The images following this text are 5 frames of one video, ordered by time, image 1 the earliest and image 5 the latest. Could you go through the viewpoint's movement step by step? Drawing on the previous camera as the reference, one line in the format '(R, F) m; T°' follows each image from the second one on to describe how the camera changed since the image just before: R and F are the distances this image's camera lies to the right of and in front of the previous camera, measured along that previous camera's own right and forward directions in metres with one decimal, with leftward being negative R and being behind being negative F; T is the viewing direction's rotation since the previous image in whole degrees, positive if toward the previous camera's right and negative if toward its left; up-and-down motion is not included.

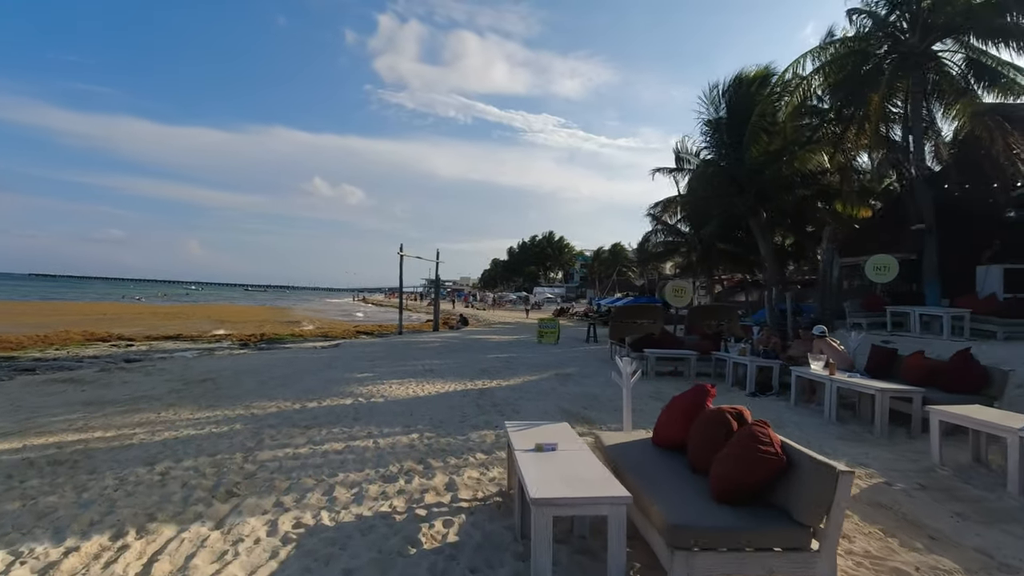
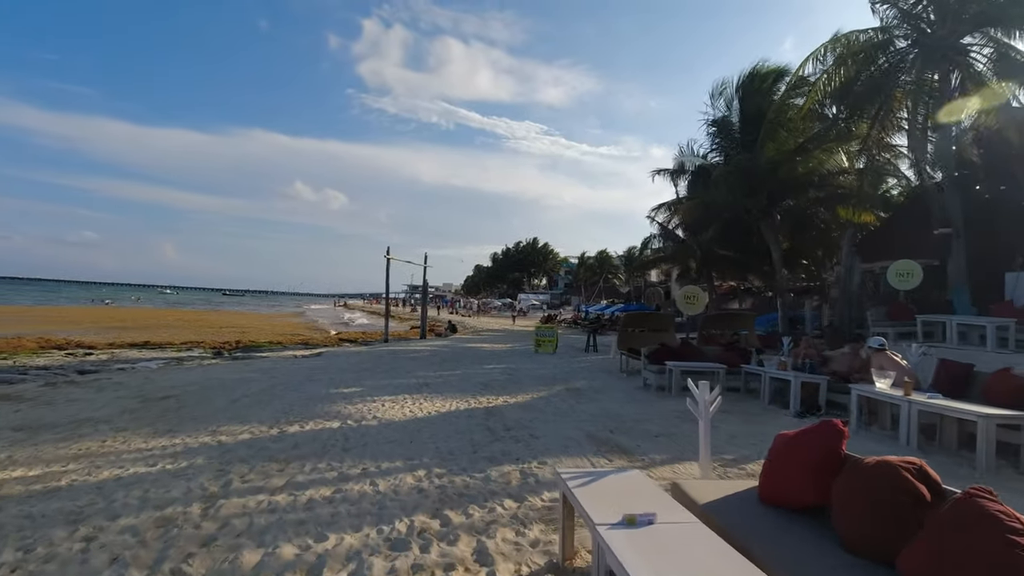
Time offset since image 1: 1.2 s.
(-0.5, +1.3) m; +2°
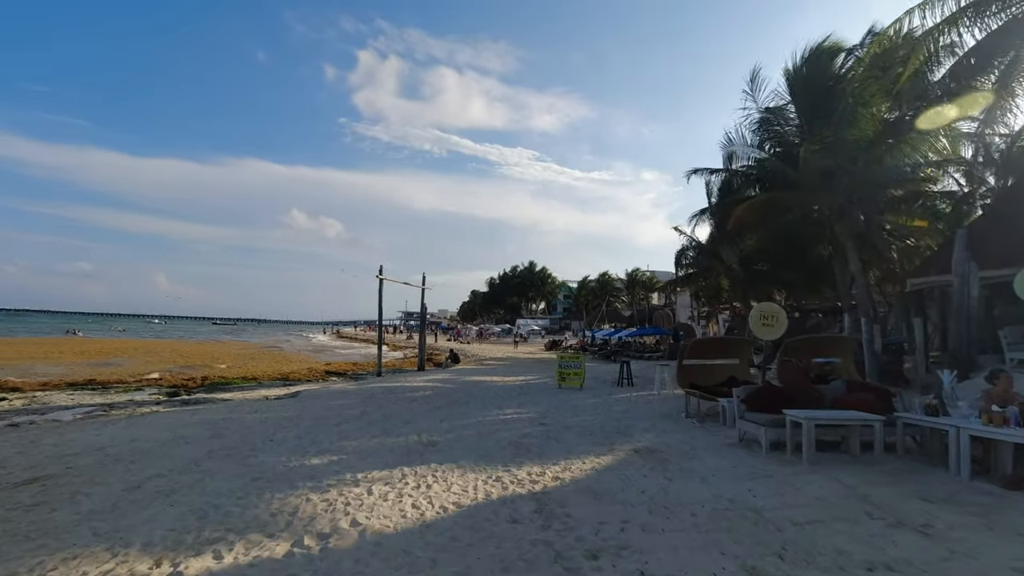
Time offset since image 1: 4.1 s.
(-0.7, +3.3) m; +1°
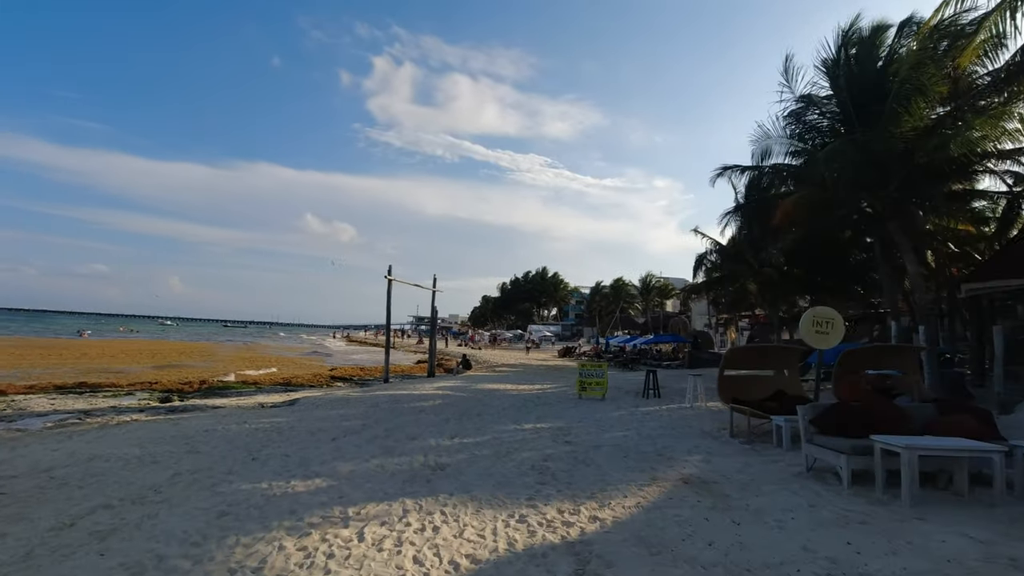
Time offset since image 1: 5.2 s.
(-0.2, +1.3) m; -1°
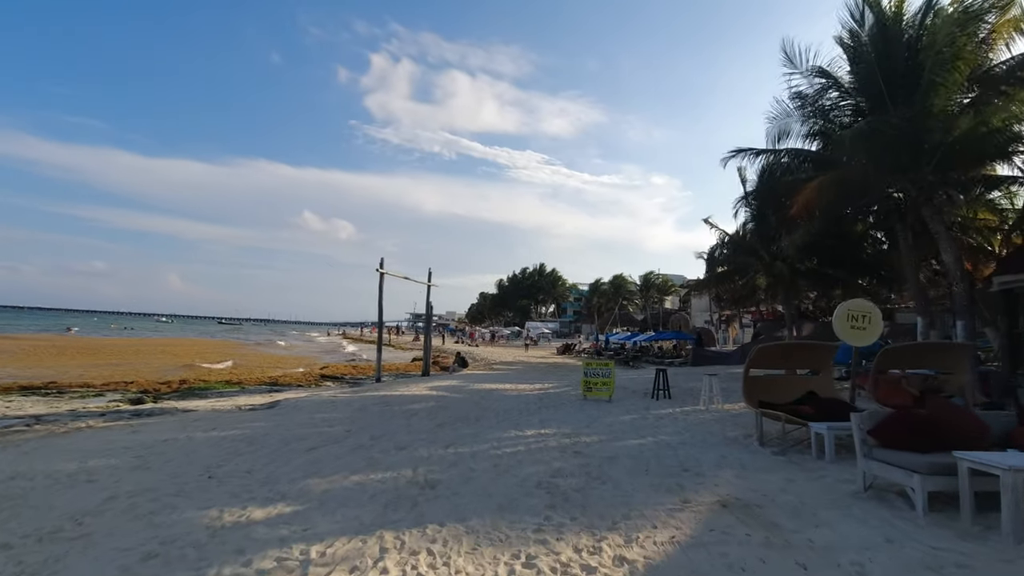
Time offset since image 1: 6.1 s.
(-0.1, +1.1) m; 0°
